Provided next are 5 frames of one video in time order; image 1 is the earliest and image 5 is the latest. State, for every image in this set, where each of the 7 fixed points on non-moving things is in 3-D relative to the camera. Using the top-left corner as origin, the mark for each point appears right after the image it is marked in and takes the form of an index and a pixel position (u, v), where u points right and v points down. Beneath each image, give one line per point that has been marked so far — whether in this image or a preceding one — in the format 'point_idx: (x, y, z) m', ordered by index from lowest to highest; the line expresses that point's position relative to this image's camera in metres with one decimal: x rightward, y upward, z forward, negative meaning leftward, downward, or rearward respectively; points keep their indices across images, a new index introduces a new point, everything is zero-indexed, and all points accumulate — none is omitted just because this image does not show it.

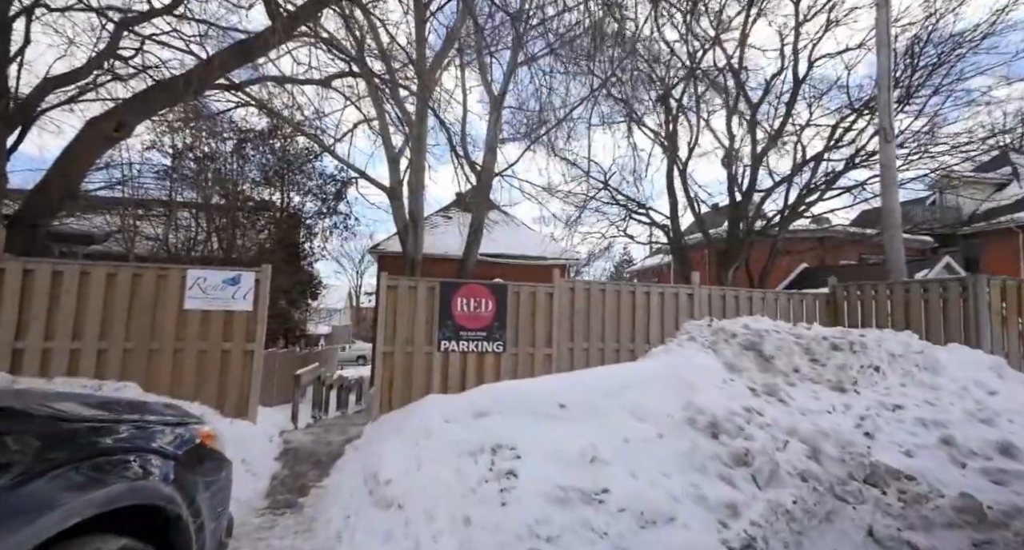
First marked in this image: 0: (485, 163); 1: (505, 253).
0: (-0.9, +3.7, +16.7) m
1: (-0.2, +0.9, +19.9) m
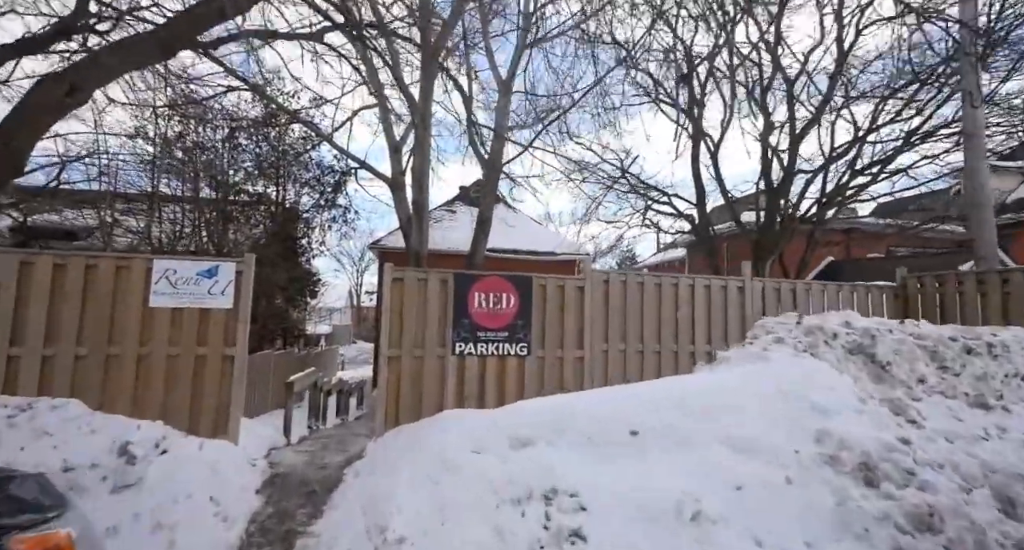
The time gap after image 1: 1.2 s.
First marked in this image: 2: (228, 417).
0: (-0.6, +3.8, +15.7) m
1: (+0.1, +1.0, +18.9) m
2: (-3.1, -1.5, +5.4) m
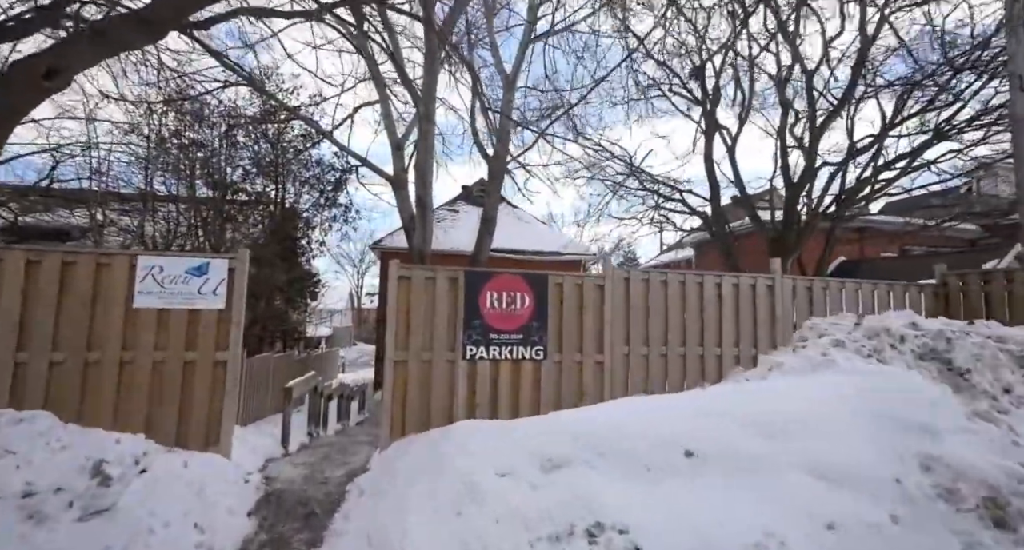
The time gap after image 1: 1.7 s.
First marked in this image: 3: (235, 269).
0: (-0.4, +3.8, +15.3) m
1: (+0.3, +1.0, +18.4) m
2: (-2.9, -1.5, +5.0) m
3: (-2.9, +0.1, +5.2) m
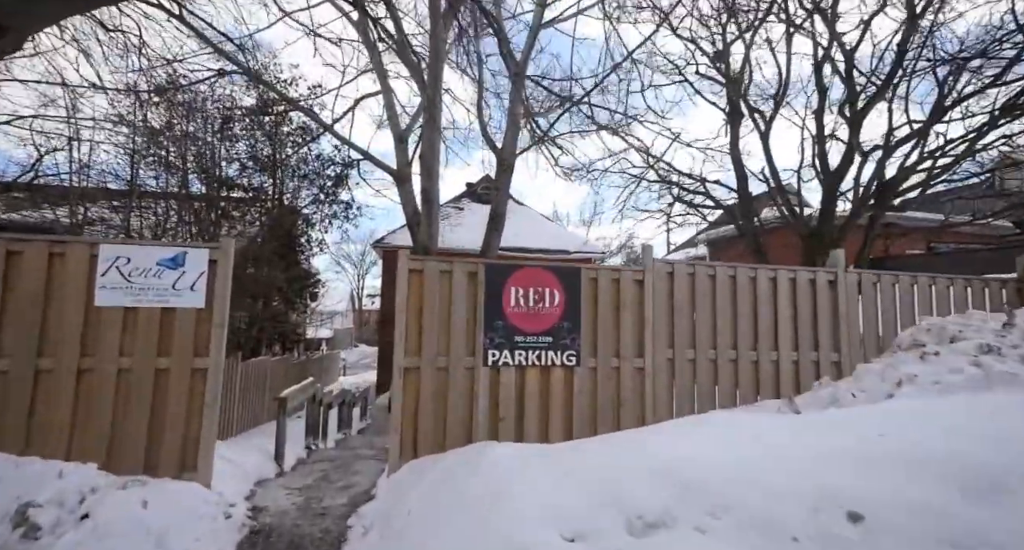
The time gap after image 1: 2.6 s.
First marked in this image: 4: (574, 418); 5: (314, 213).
0: (-0.2, +3.9, +14.5) m
1: (+0.6, +1.0, +17.7) m
2: (-2.6, -1.4, +4.2) m
3: (-2.6, +0.1, +4.4) m
4: (+0.6, -1.4, +5.0) m
5: (-6.7, +2.1, +16.9) m
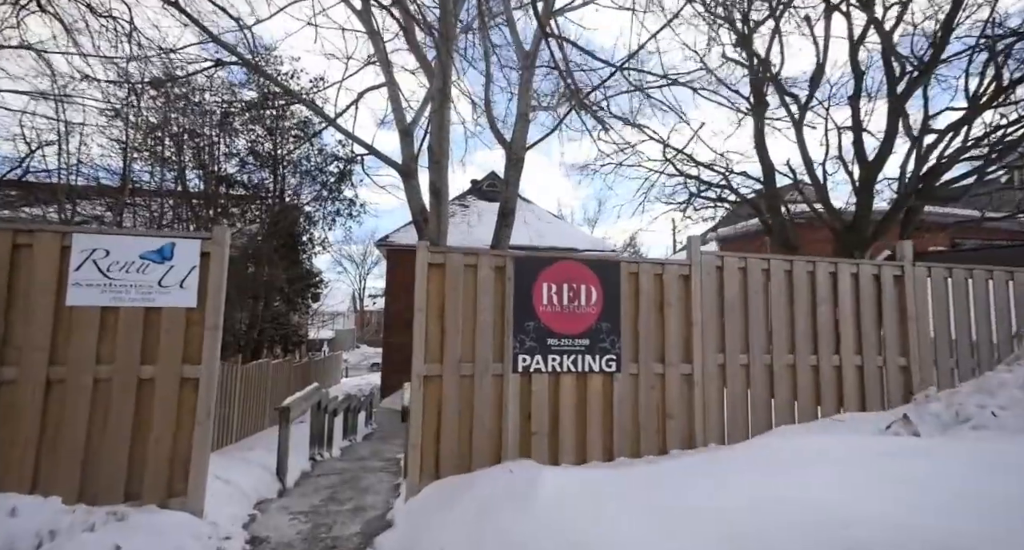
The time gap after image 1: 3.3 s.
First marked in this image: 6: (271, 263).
0: (+0.1, +3.9, +13.9) m
1: (+0.9, +1.1, +17.1) m
2: (-2.3, -1.4, +3.6) m
3: (-2.3, +0.2, +3.8) m
4: (+0.9, -1.4, +4.4) m
5: (-6.4, +2.1, +16.3) m
6: (-7.0, +0.4, +14.6) m
